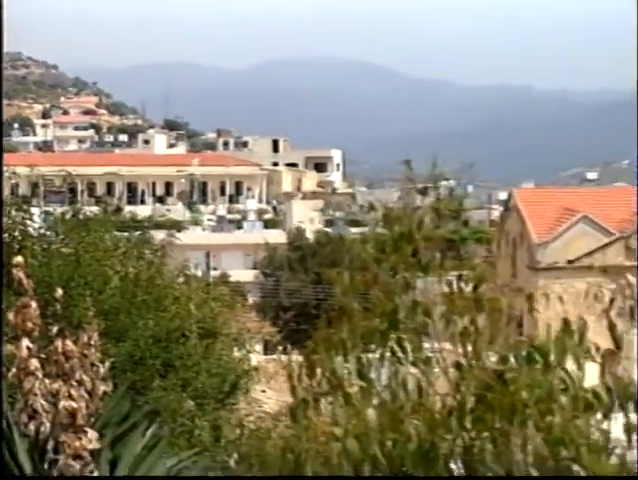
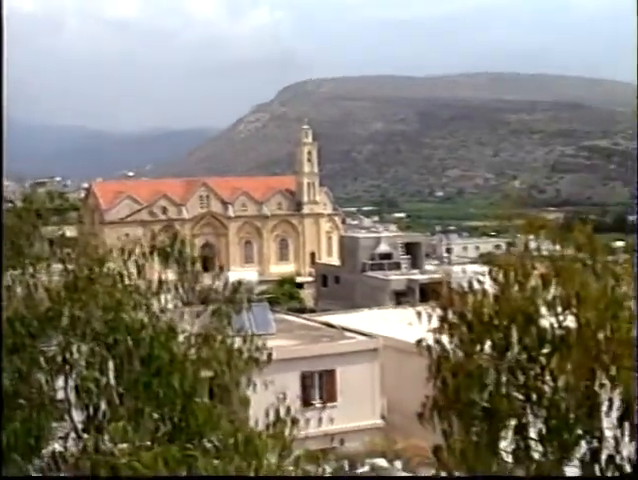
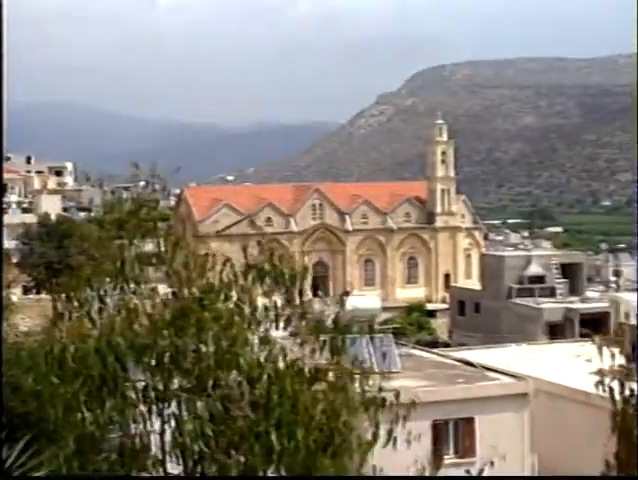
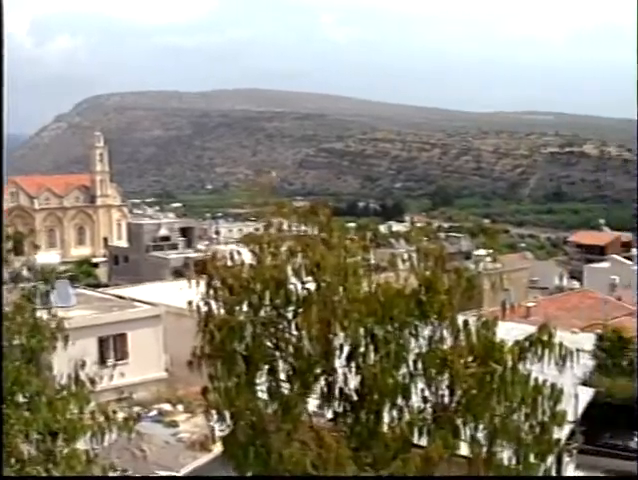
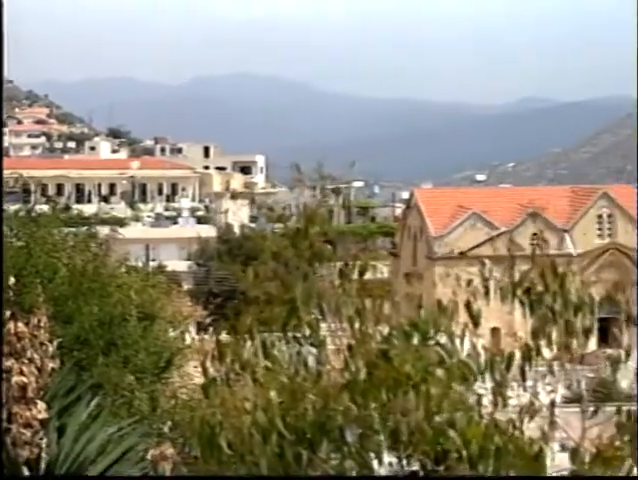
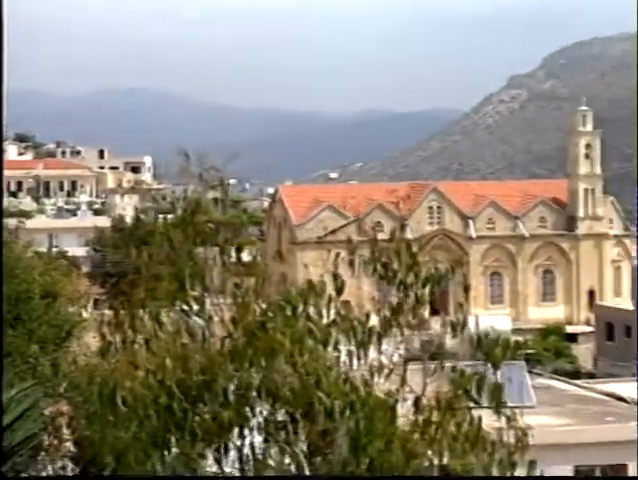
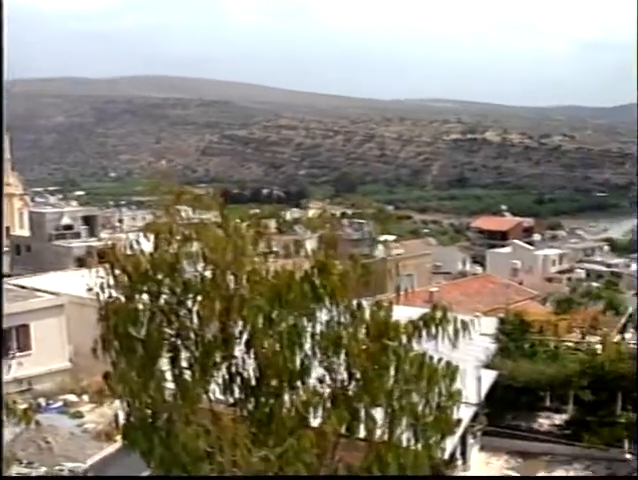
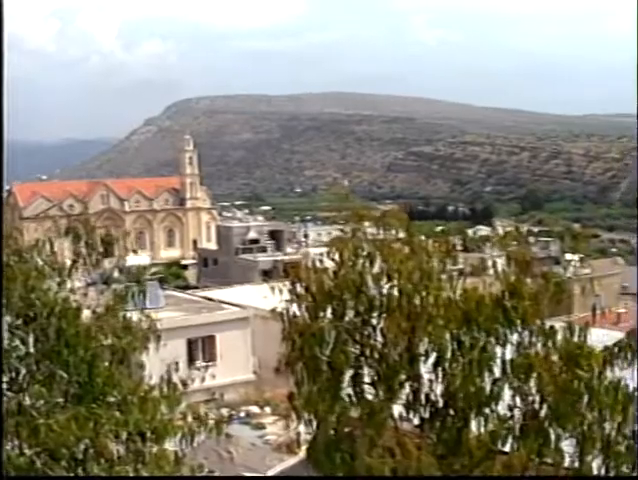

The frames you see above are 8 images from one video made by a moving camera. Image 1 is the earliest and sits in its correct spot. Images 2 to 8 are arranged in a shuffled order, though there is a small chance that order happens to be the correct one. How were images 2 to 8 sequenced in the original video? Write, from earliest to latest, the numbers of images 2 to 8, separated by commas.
5, 6, 3, 2, 8, 4, 7
